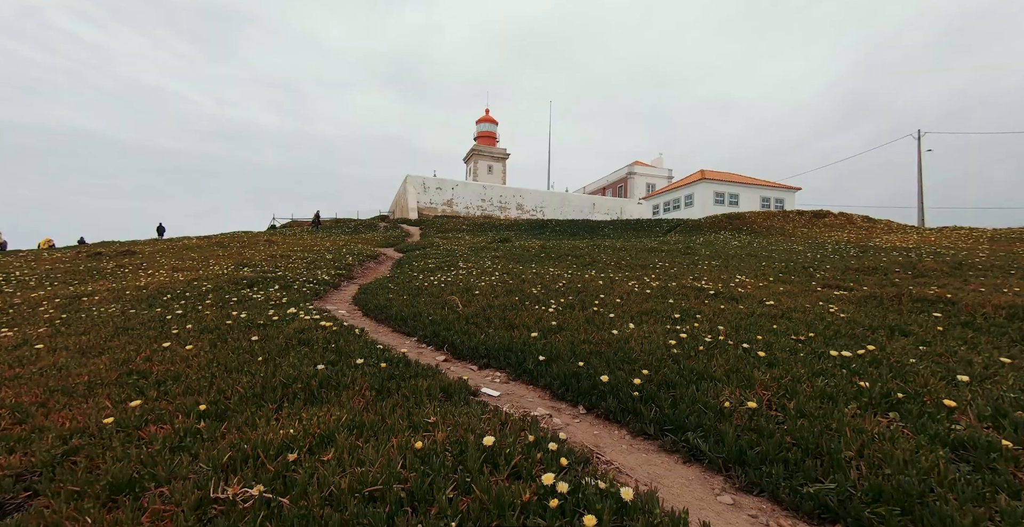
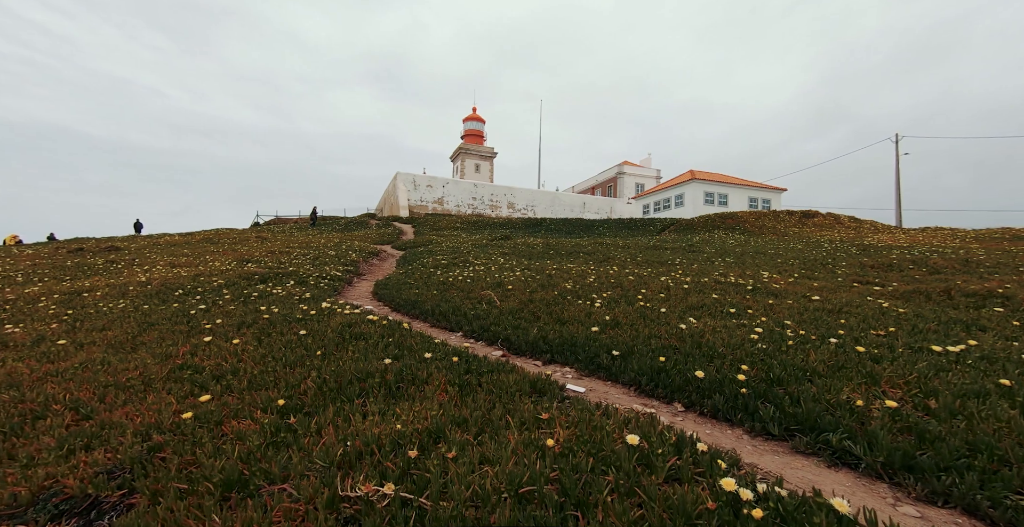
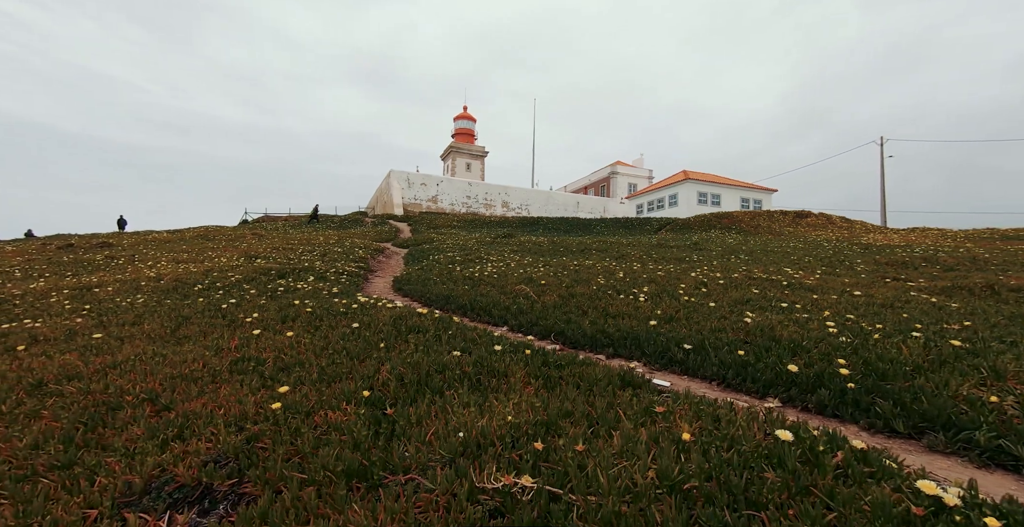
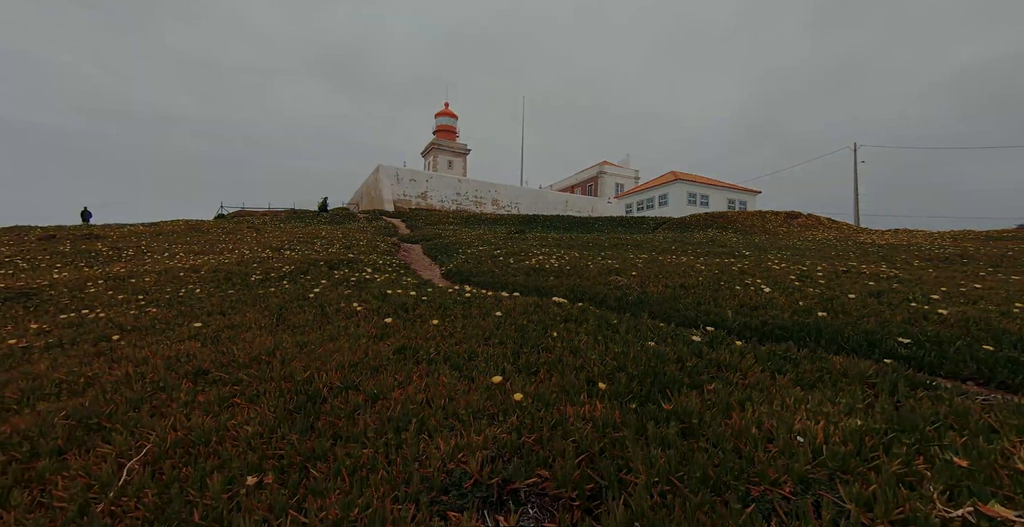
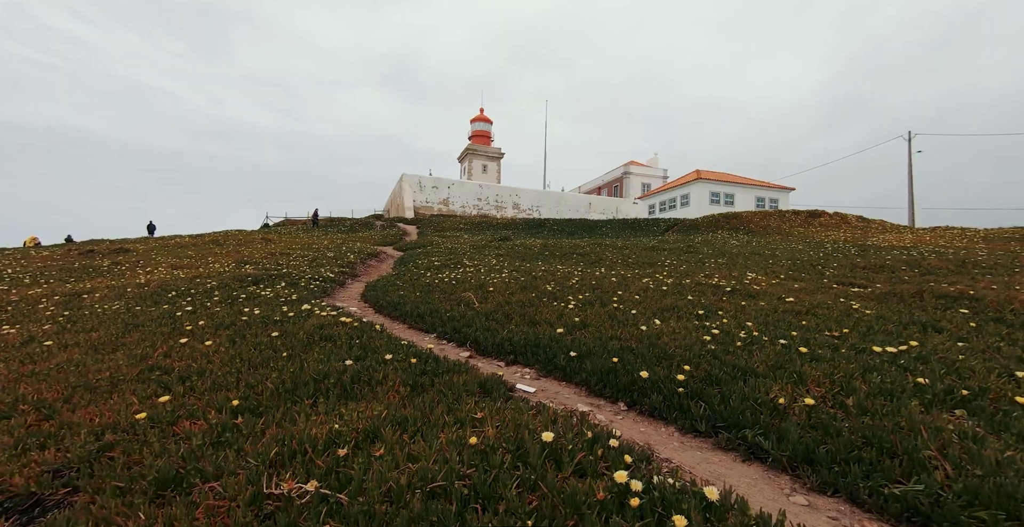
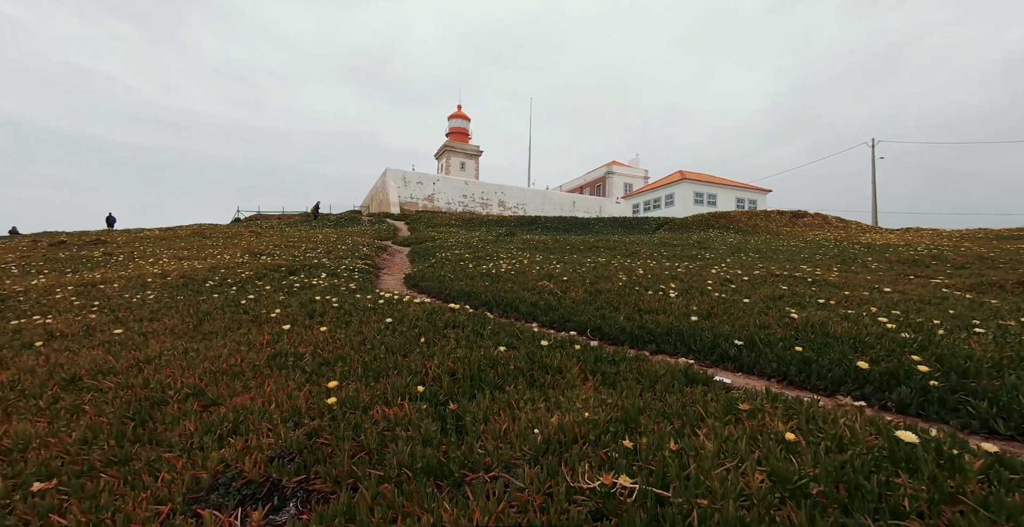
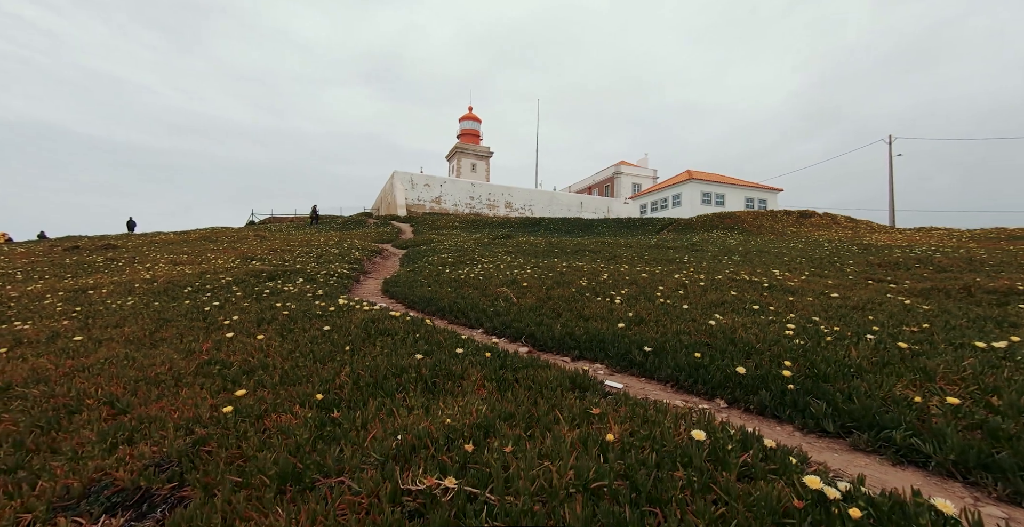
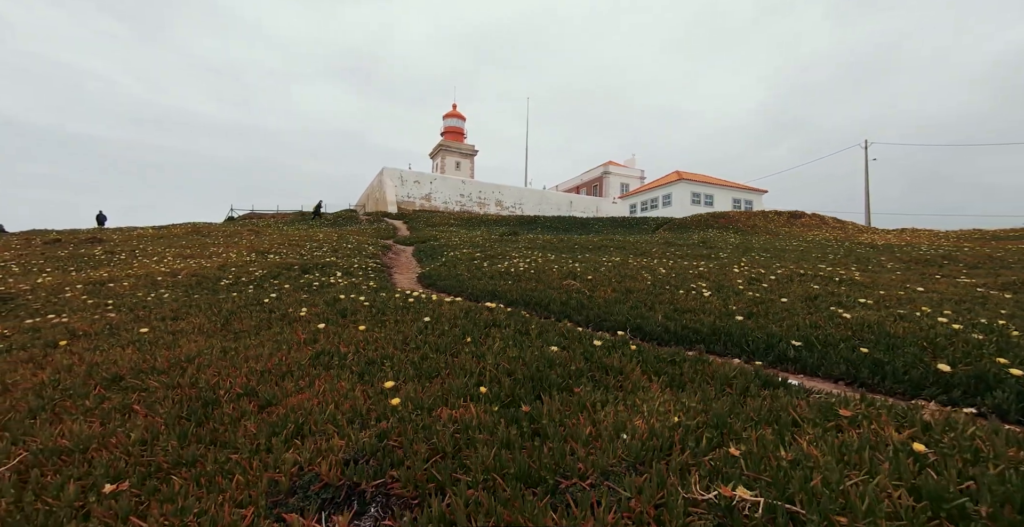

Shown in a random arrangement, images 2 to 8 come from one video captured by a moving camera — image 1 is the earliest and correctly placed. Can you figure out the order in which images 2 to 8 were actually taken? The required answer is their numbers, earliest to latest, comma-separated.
5, 2, 7, 3, 6, 8, 4
